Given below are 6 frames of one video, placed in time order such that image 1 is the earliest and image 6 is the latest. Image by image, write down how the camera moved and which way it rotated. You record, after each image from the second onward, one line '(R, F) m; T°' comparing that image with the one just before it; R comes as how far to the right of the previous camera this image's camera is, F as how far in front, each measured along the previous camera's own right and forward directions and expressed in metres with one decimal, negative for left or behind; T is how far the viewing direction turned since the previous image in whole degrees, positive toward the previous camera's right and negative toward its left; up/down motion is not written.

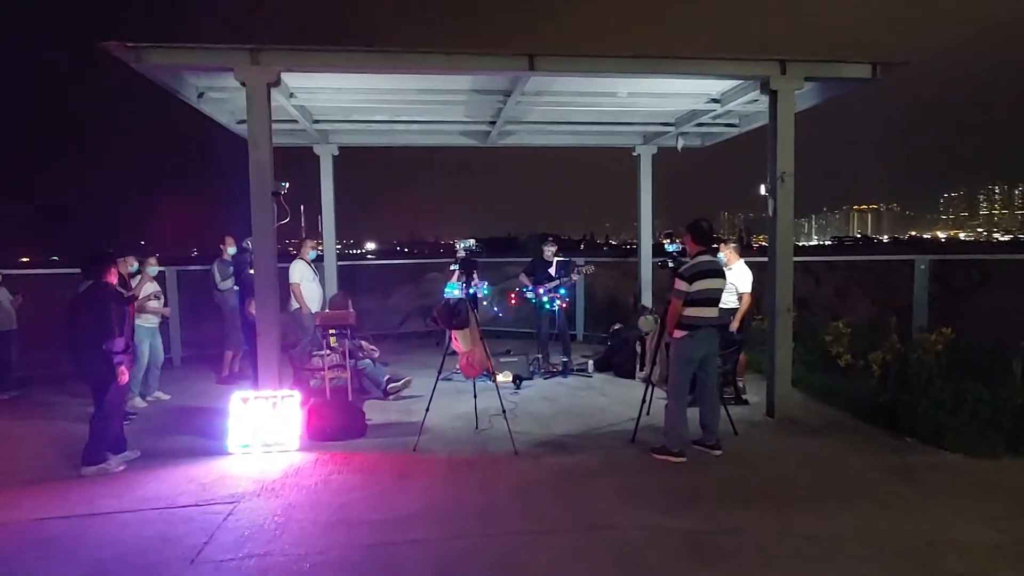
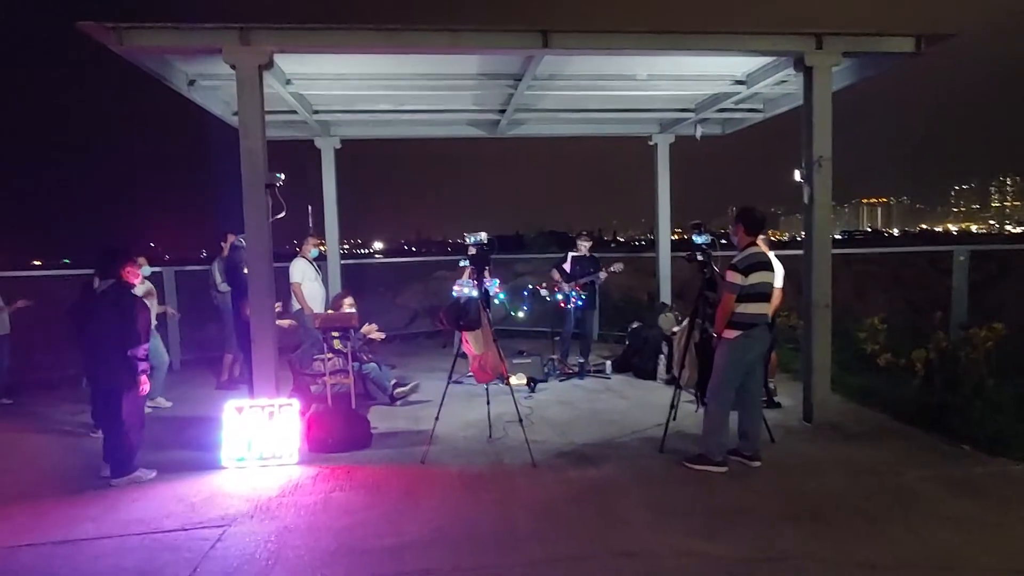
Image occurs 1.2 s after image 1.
(-0.1, +0.5) m; -1°
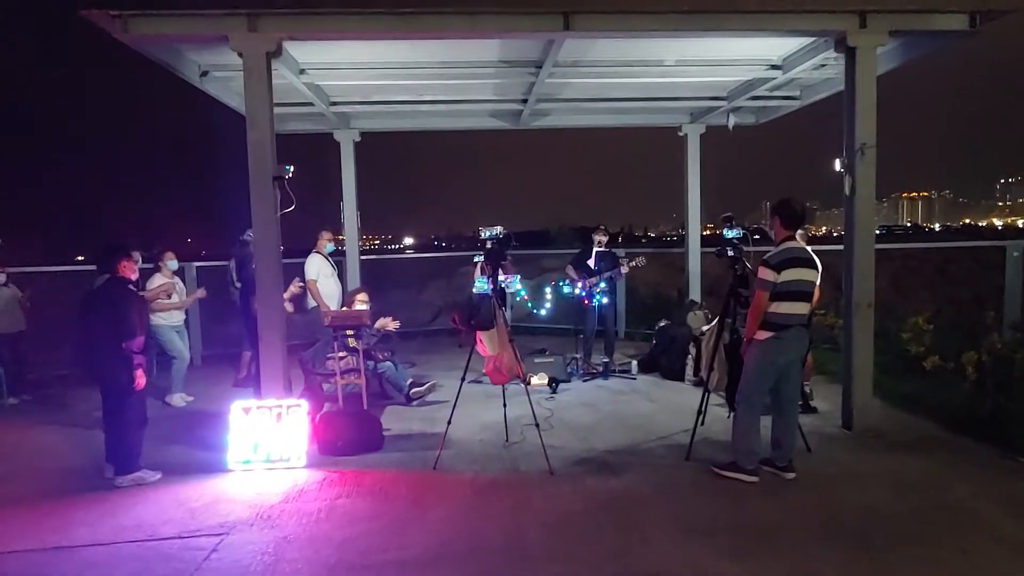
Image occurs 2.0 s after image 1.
(+0.1, +0.3) m; -3°
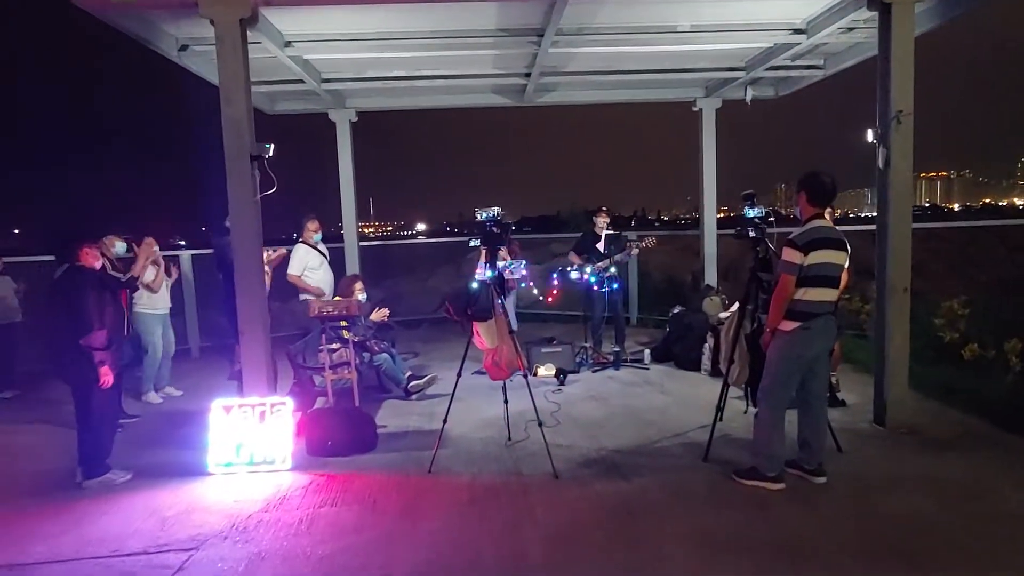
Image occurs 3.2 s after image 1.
(+0.1, +0.4) m; -1°
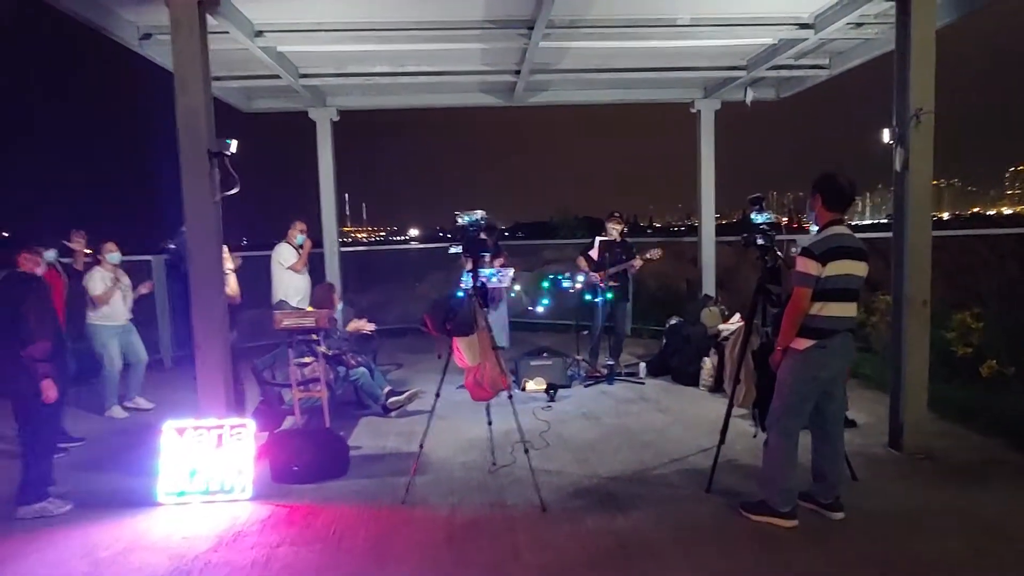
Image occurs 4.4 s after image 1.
(+0.1, +0.4) m; +1°
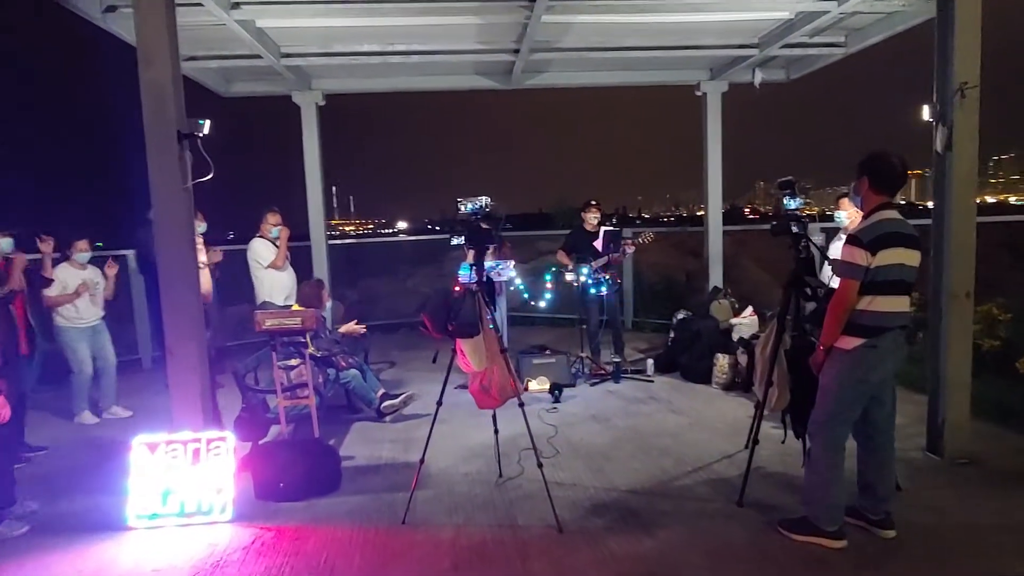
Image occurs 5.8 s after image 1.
(-0.1, +0.4) m; +1°
